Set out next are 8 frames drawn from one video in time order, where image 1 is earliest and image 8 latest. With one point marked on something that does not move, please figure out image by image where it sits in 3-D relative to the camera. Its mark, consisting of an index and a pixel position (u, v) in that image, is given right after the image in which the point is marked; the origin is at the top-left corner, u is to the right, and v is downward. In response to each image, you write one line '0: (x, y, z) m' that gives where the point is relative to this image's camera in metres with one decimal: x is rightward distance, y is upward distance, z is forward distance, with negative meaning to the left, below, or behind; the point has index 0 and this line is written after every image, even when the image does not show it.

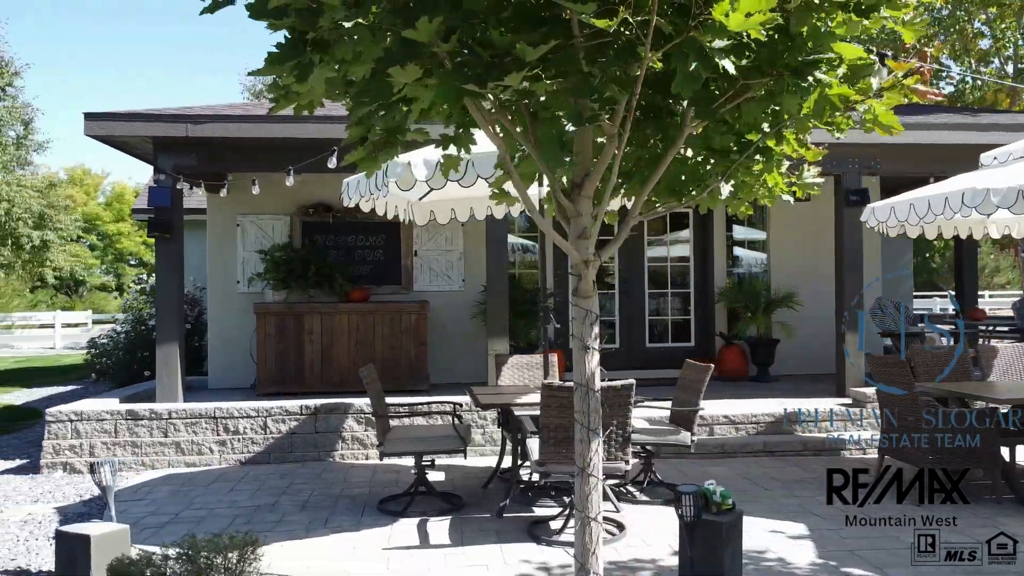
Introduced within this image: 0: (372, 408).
0: (-1.0, -0.8, +5.6) m
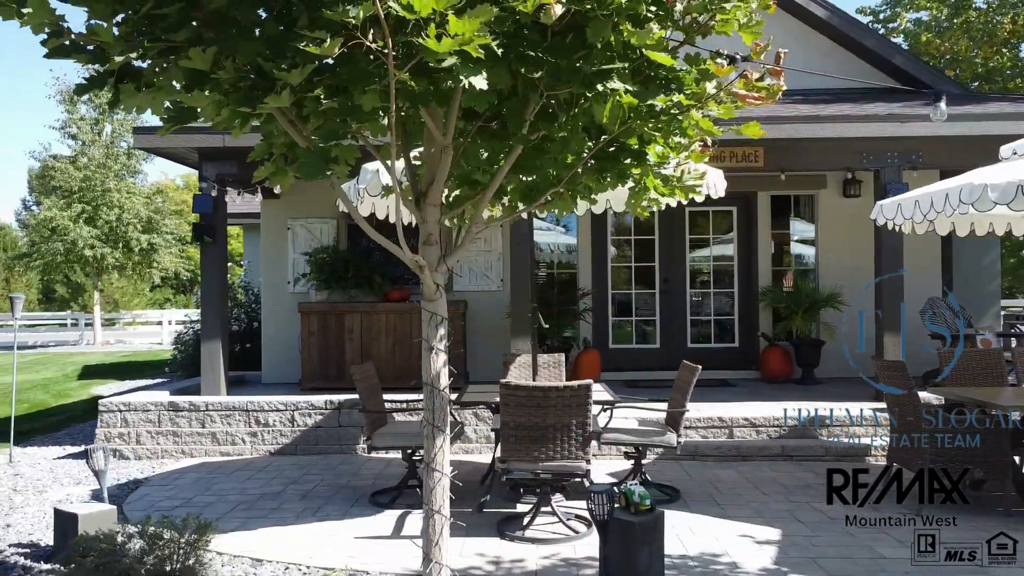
0: (-1.1, -0.8, +5.8) m
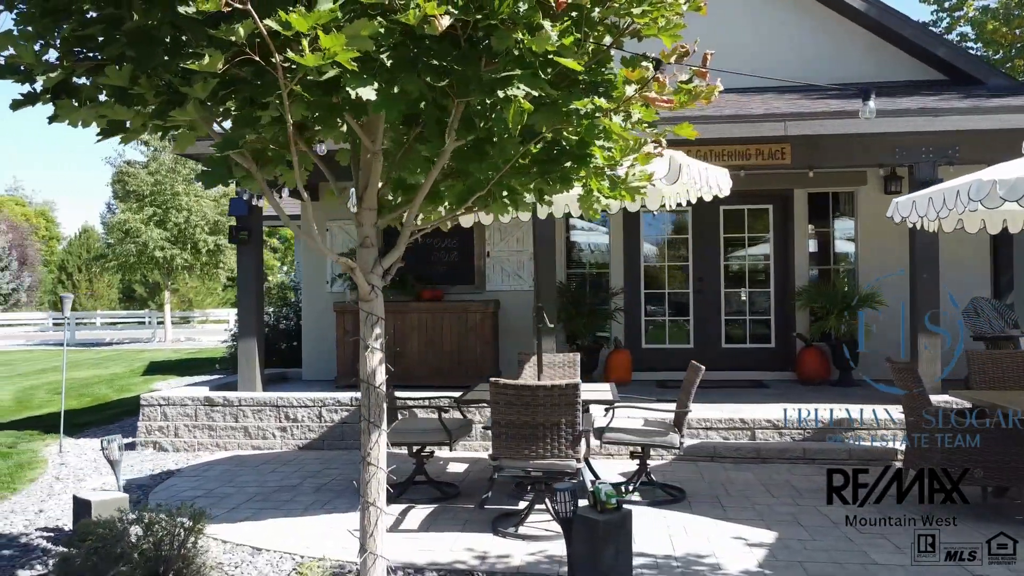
0: (-1.0, -0.8, +6.0) m
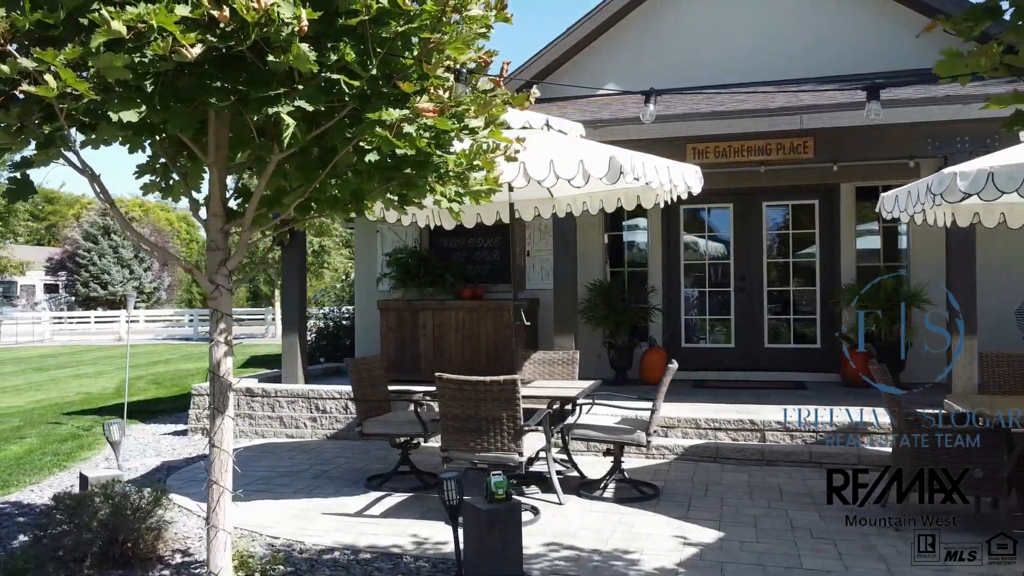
0: (-1.2, -0.8, +6.3) m
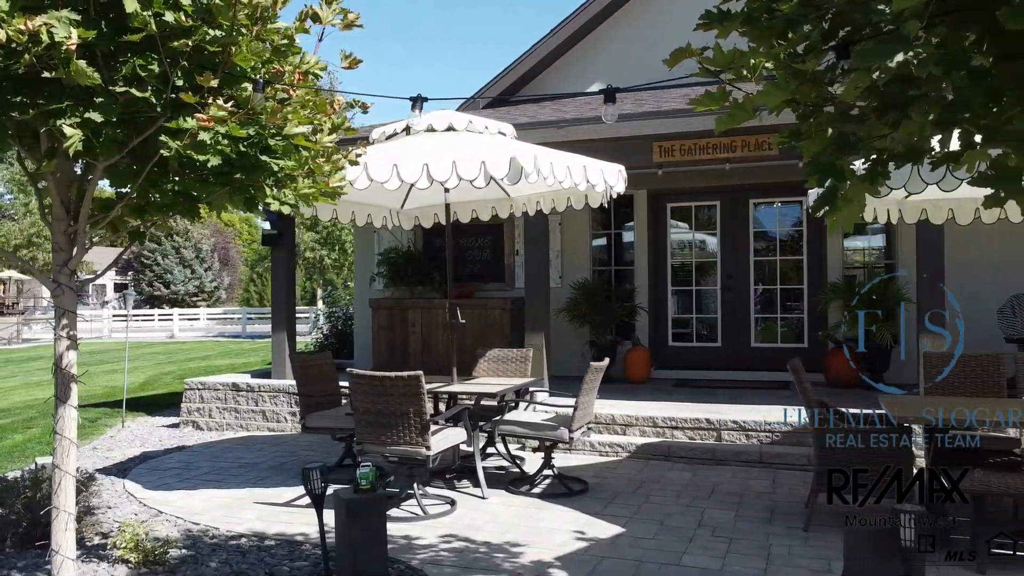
0: (-1.7, -0.8, +6.6) m
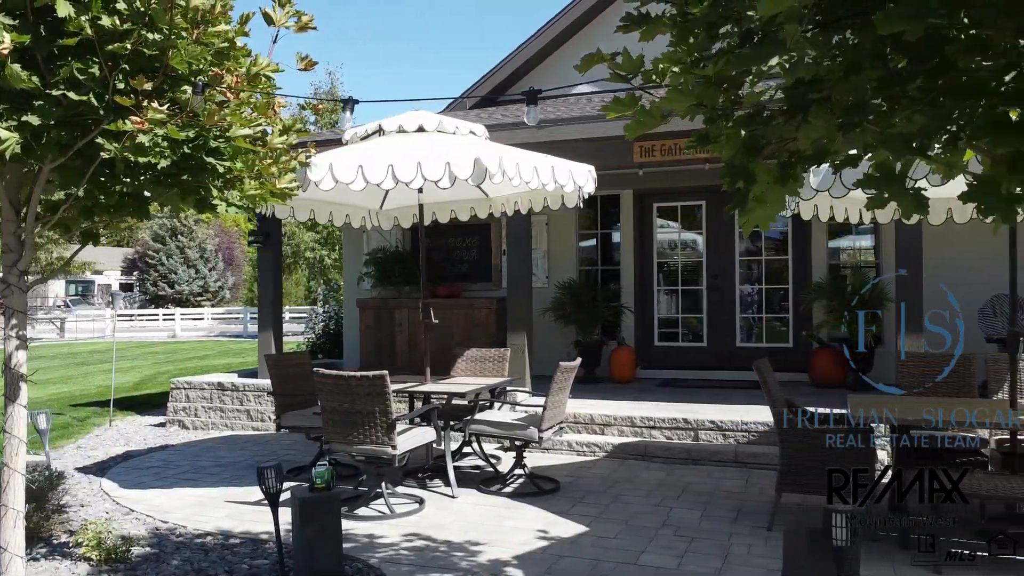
0: (-1.9, -0.8, +6.6) m
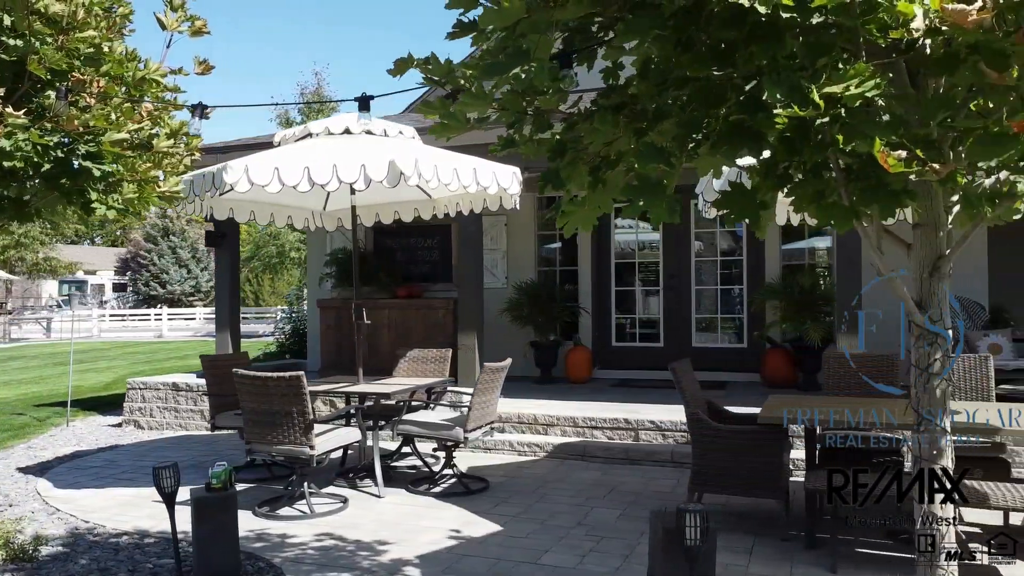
0: (-2.4, -0.8, +6.7) m
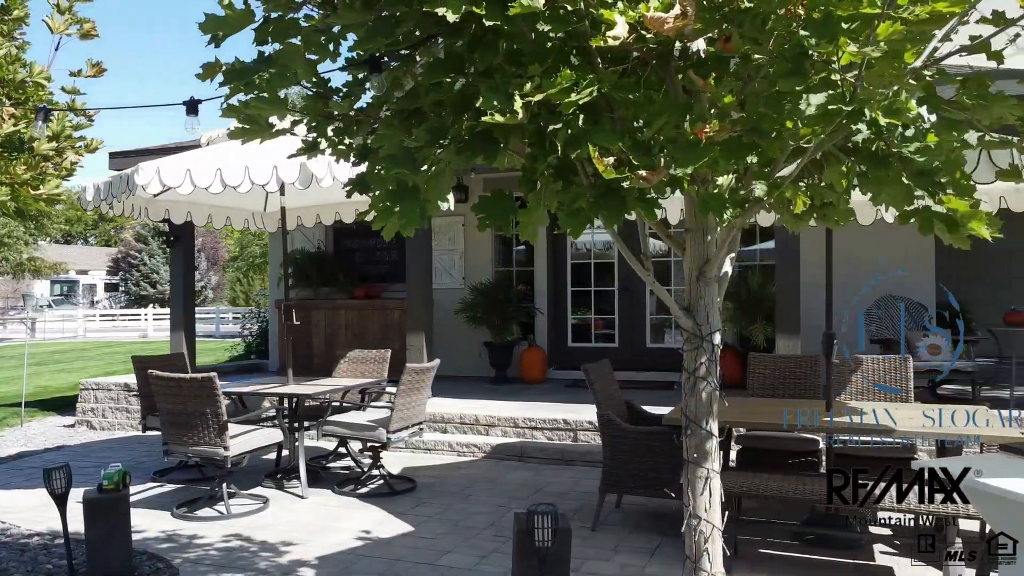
0: (-3.0, -0.8, +6.7) m
